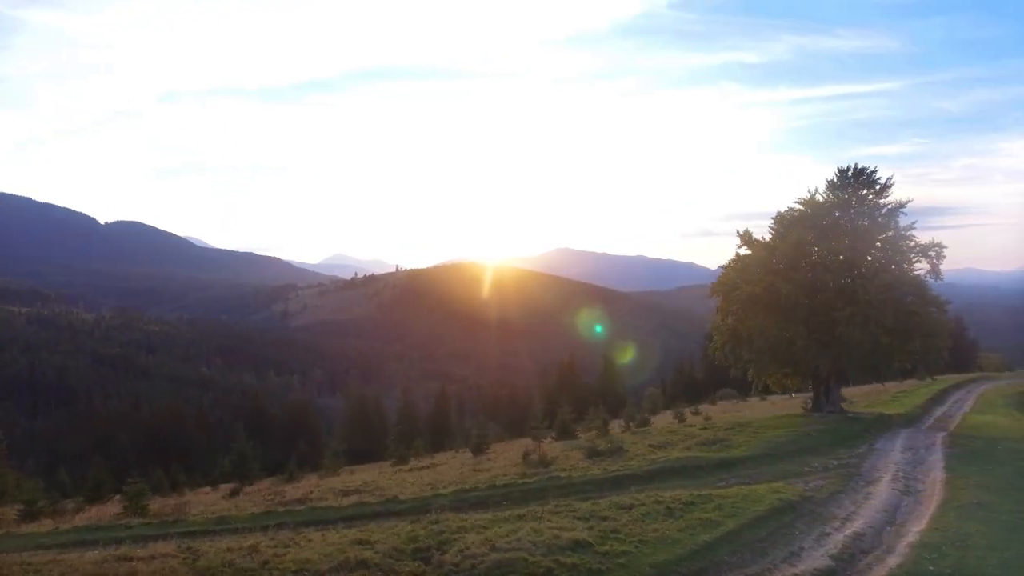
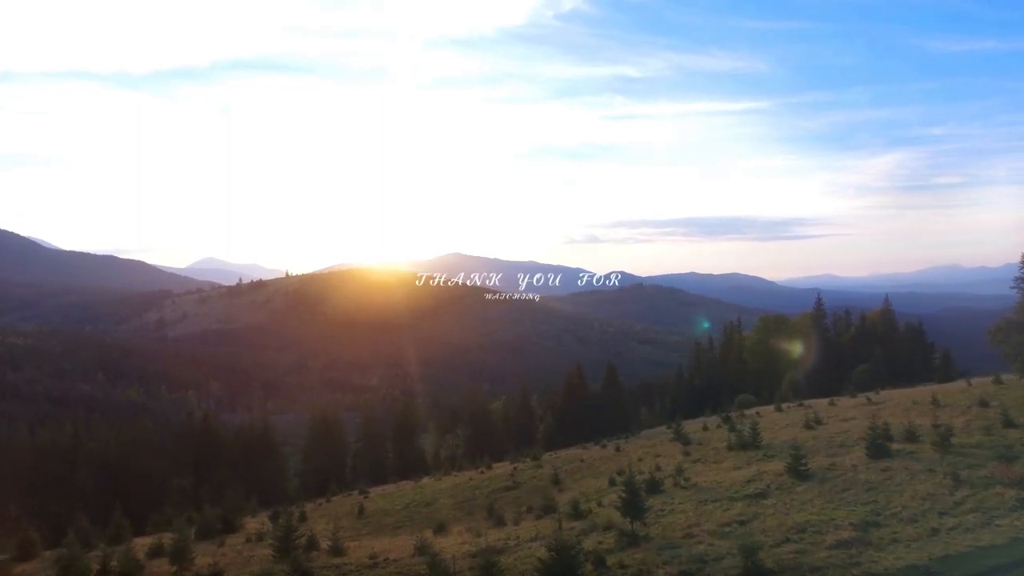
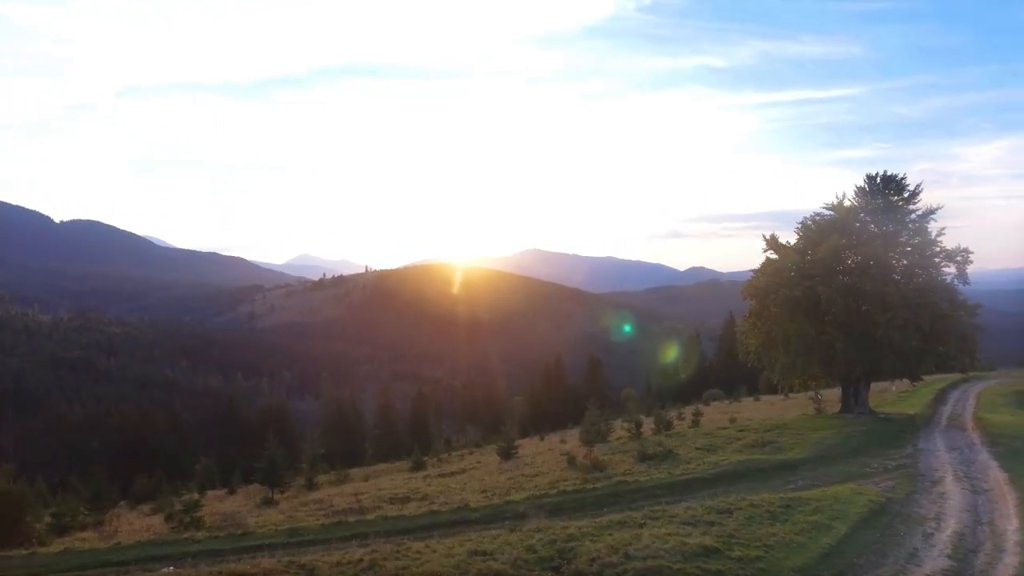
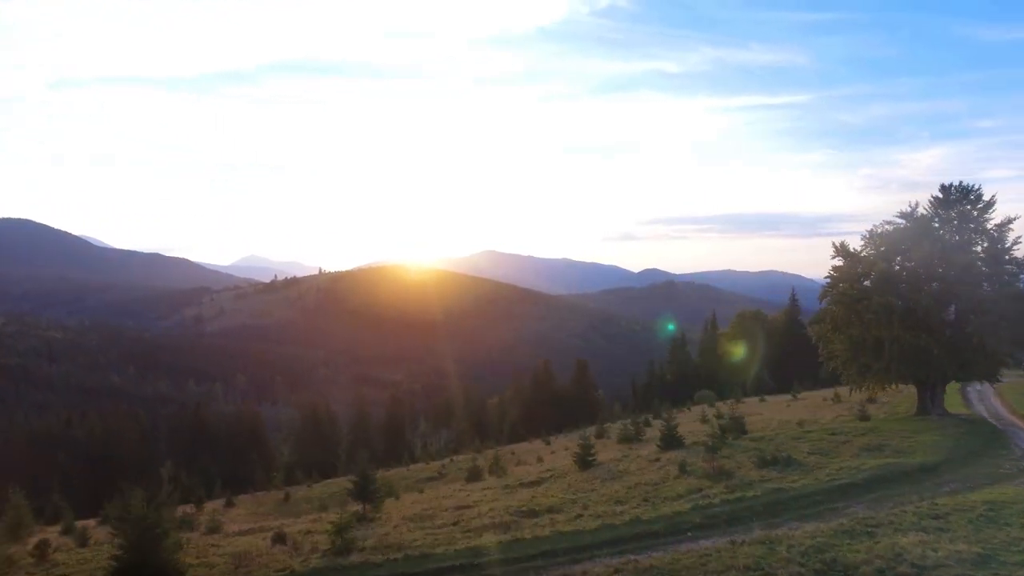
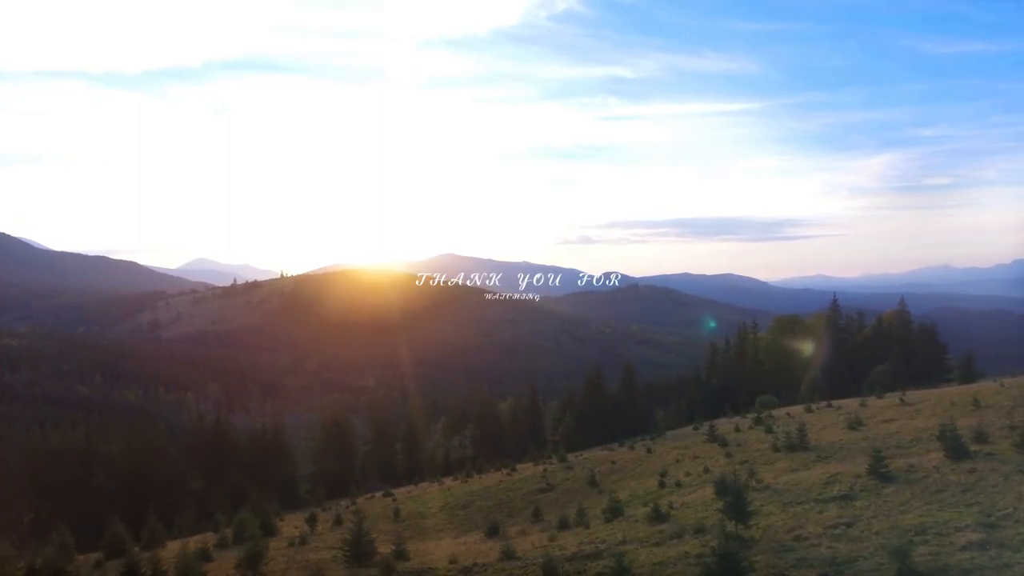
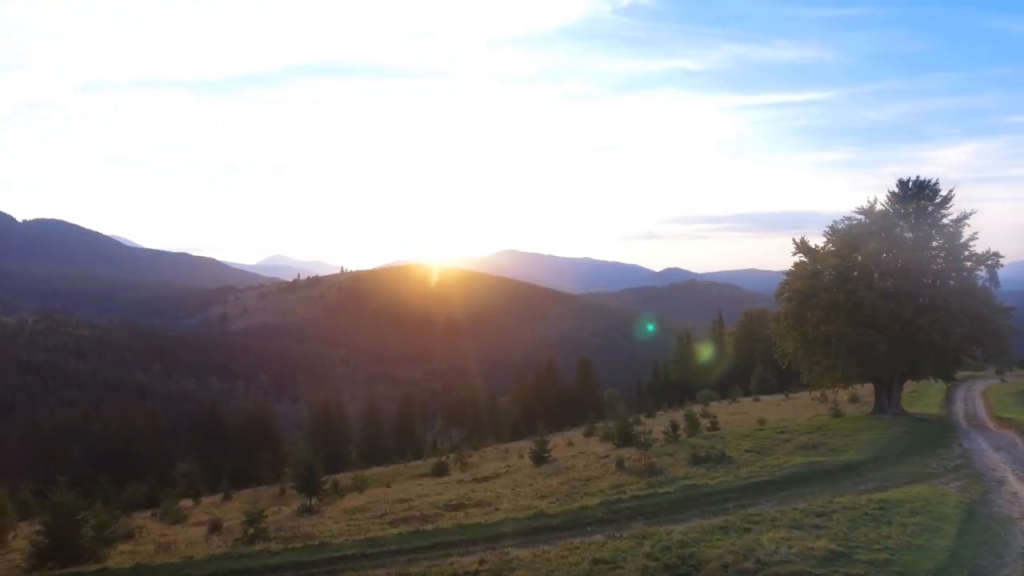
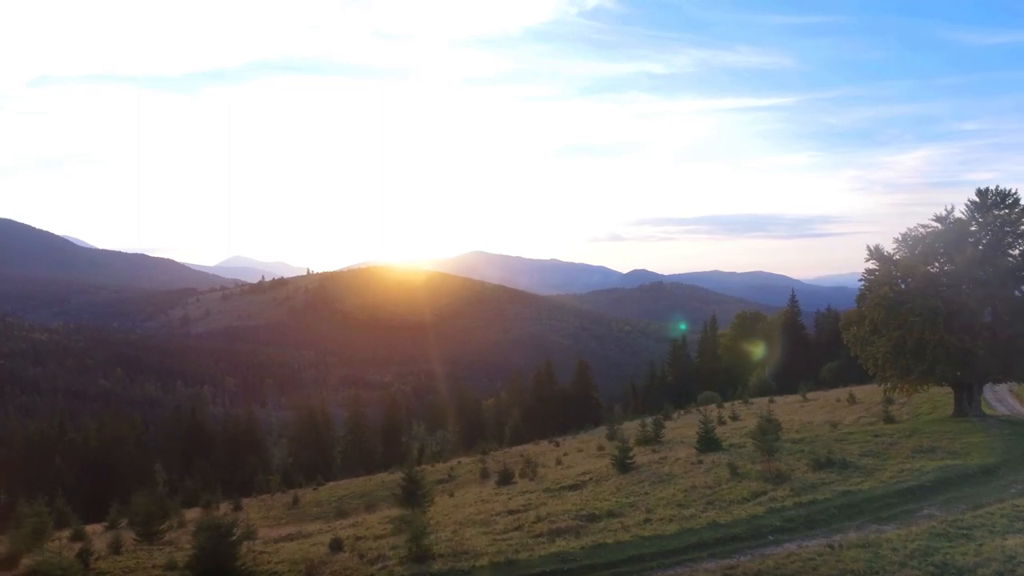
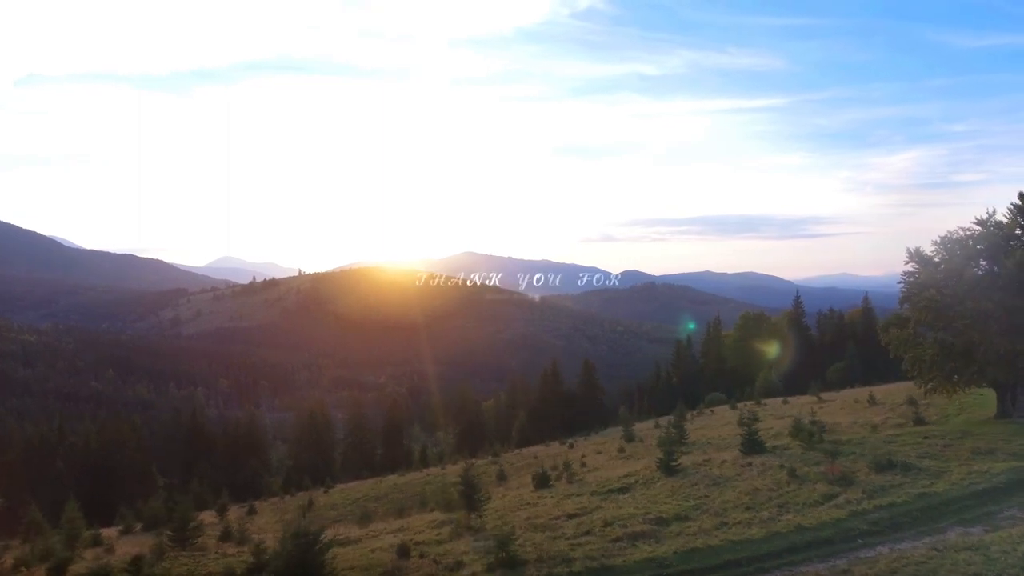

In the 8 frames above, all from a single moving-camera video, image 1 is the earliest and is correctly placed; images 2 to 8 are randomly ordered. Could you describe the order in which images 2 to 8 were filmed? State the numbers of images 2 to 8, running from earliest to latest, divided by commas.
3, 6, 4, 7, 8, 2, 5
